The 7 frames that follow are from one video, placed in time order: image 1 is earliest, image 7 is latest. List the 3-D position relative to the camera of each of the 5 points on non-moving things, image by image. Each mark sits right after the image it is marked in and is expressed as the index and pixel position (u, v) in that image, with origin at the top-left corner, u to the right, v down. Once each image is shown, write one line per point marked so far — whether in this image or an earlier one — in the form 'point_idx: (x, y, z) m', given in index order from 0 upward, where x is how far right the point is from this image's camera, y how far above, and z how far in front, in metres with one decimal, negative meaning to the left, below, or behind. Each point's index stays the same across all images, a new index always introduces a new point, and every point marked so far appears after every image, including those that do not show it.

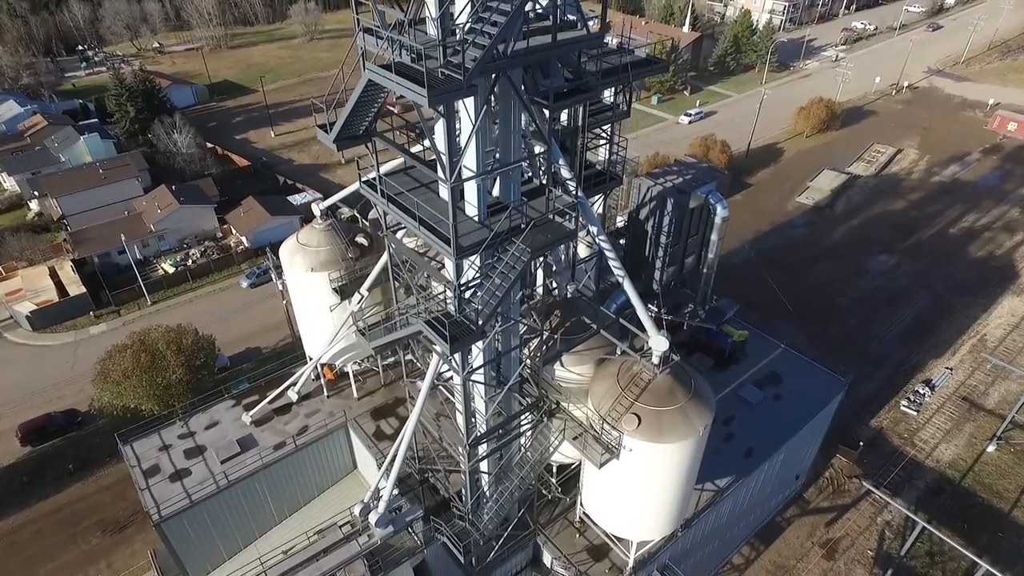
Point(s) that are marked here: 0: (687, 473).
0: (+3.2, -3.4, +11.5) m
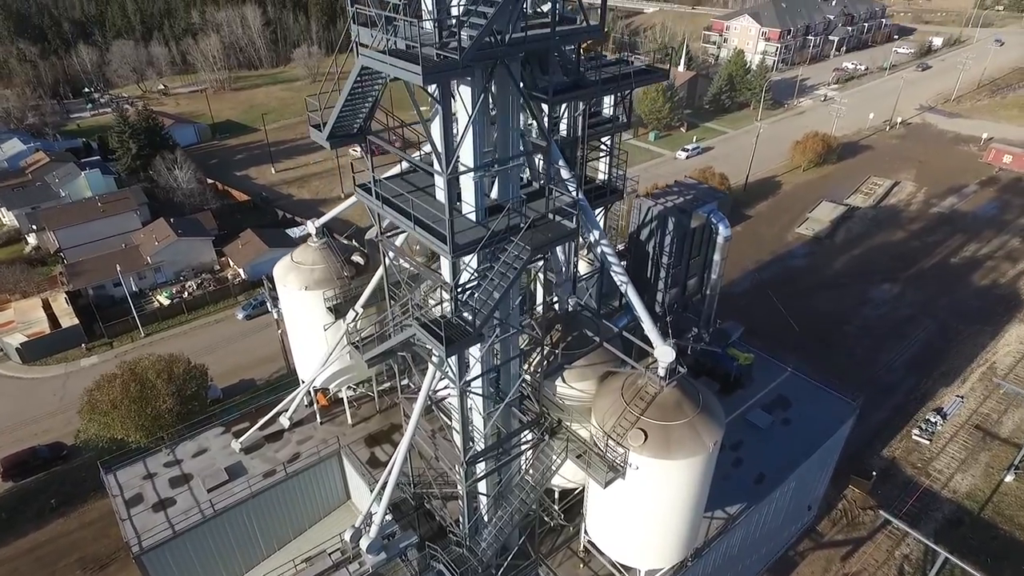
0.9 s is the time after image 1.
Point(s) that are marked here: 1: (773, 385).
0: (+3.2, -3.6, +10.9) m
1: (+7.8, -2.9, +18.7) m
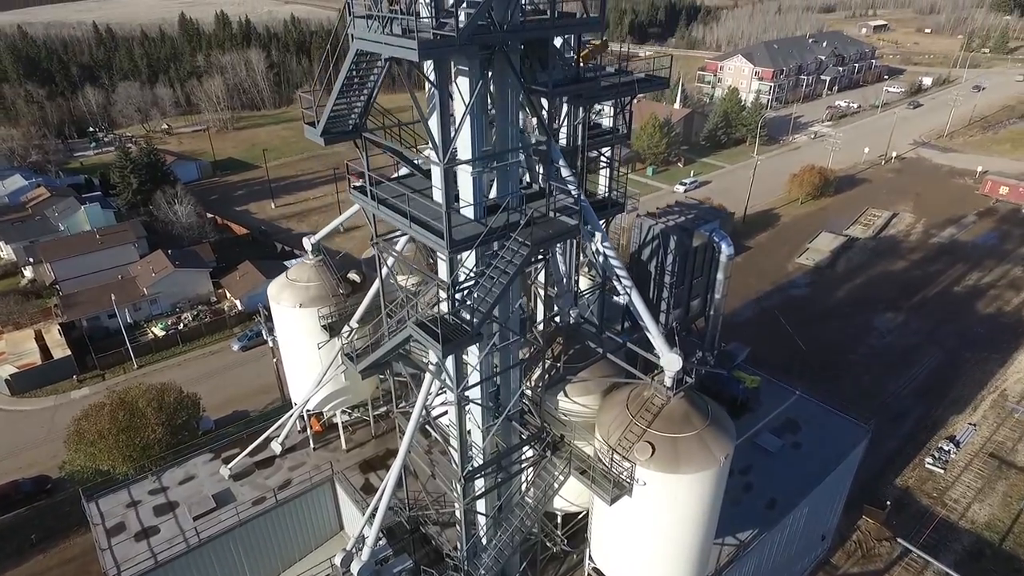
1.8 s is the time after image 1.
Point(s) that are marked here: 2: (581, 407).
0: (+3.2, -3.7, +10.3) m
1: (+7.8, -3.5, +18.1) m
2: (+1.2, -2.2, +11.4) m
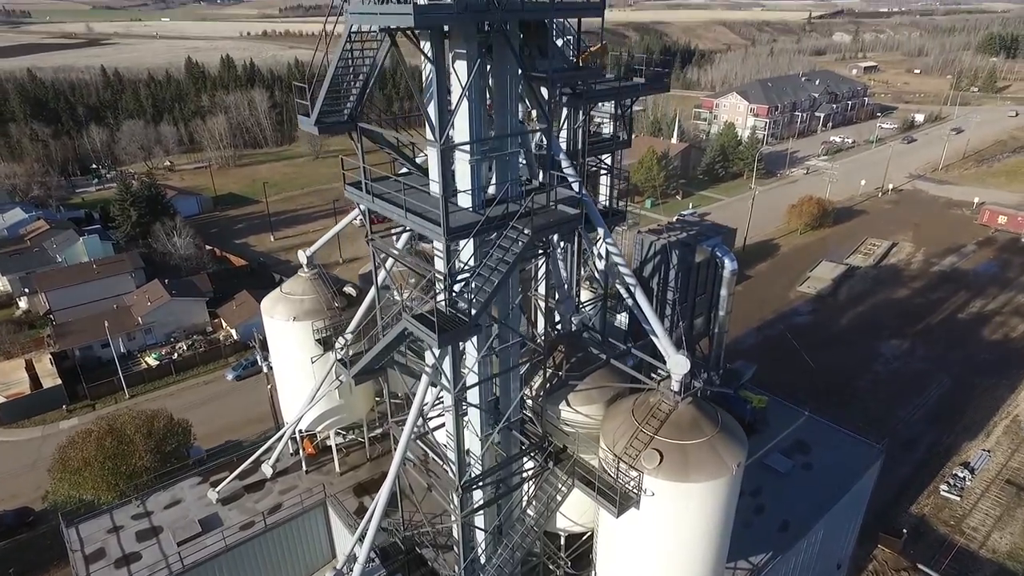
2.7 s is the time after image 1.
0: (+3.2, -3.7, +9.7) m
1: (+7.8, -4.0, +17.5) m
2: (+1.2, -2.3, +10.9) m
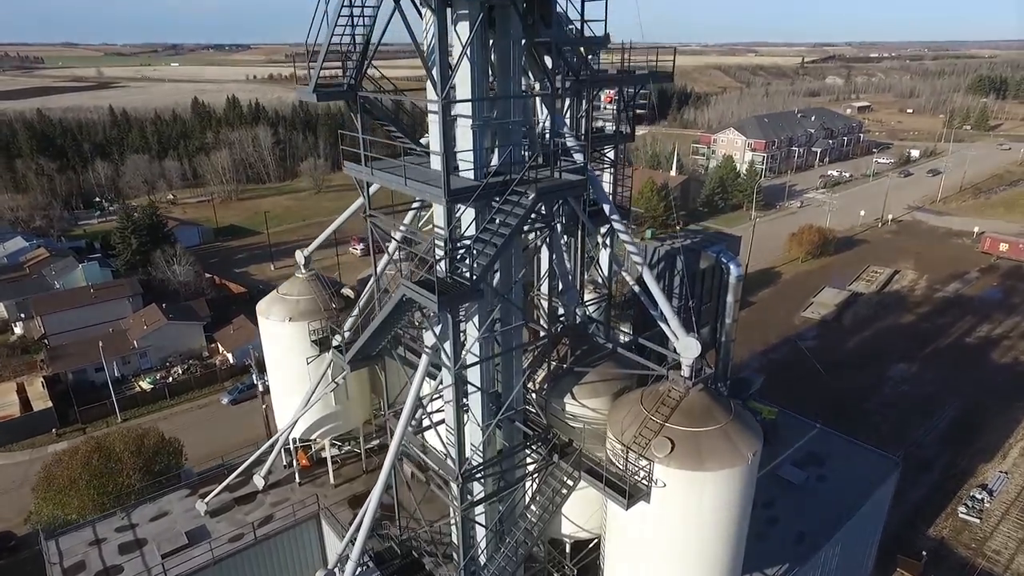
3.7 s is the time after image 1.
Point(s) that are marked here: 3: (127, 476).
0: (+3.2, -3.4, +9.1) m
1: (+7.8, -4.2, +16.9) m
2: (+1.3, -2.0, +10.4) m
3: (-11.6, -5.7, +19.0) m
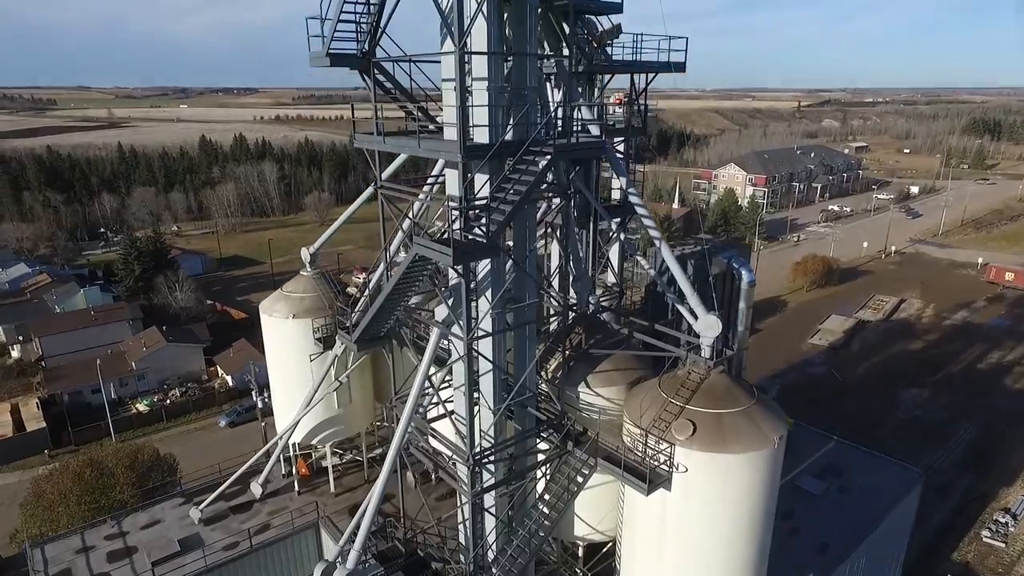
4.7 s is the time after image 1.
0: (+3.4, -3.1, +8.6) m
1: (+8.0, -4.3, +16.3) m
2: (+1.5, -1.8, +9.9) m
3: (-11.5, -5.9, +18.3) m
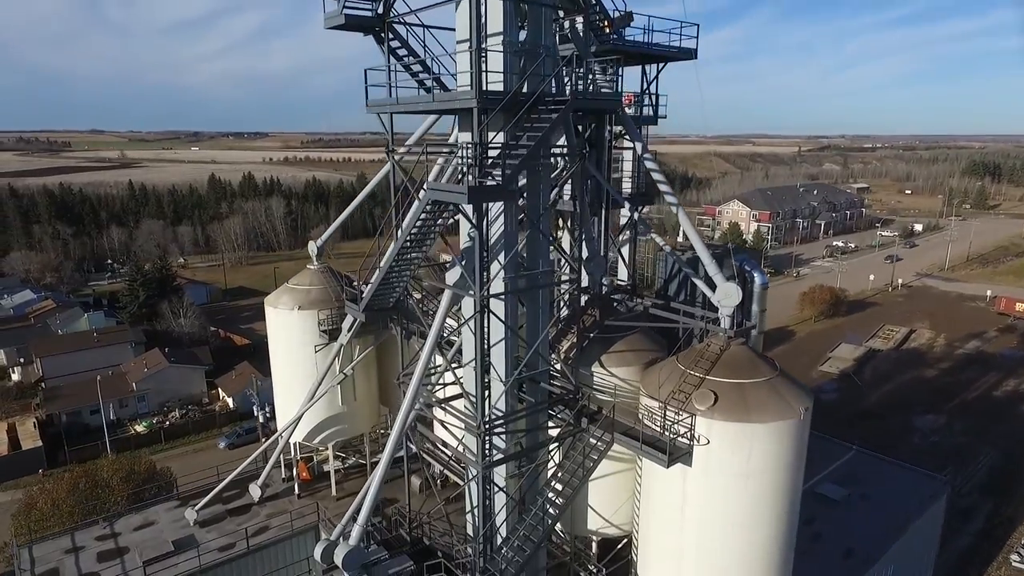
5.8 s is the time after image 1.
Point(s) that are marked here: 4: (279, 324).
0: (+3.6, -2.6, +8.1) m
1: (+8.2, -4.4, +15.7) m
2: (+1.6, -1.4, +9.6) m
3: (-11.3, -6.0, +17.7) m
4: (-5.0, -0.8, +13.3) m
